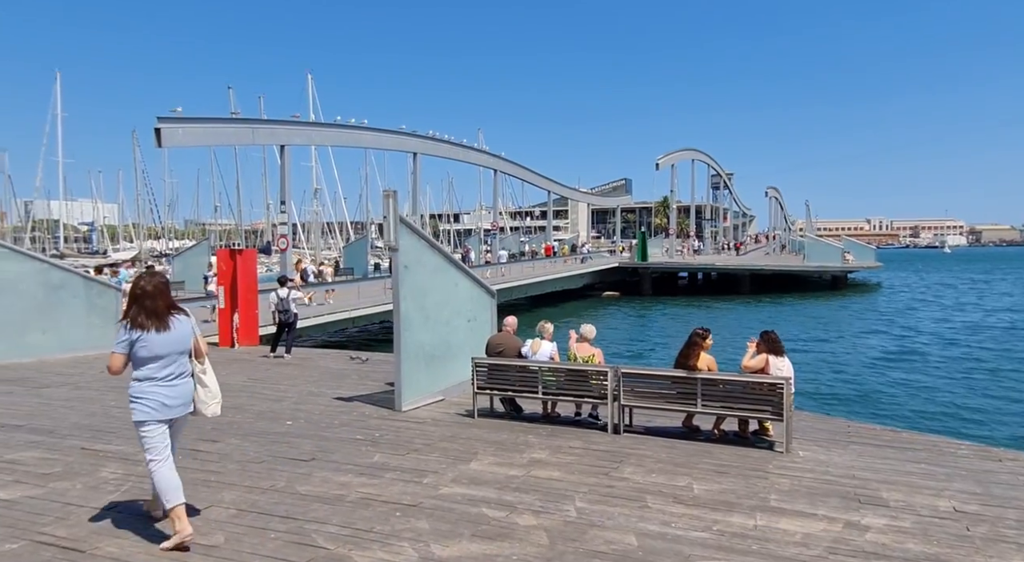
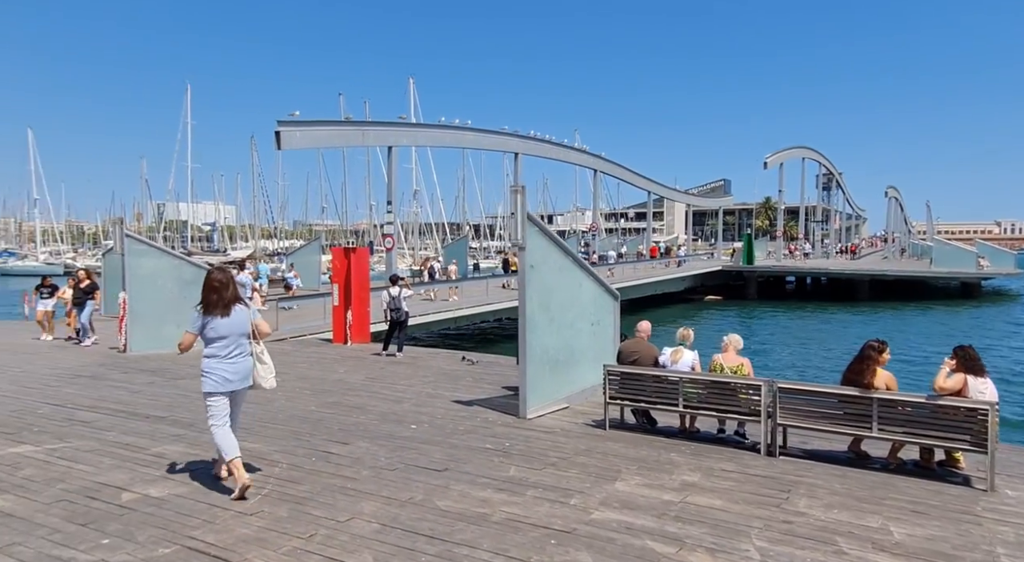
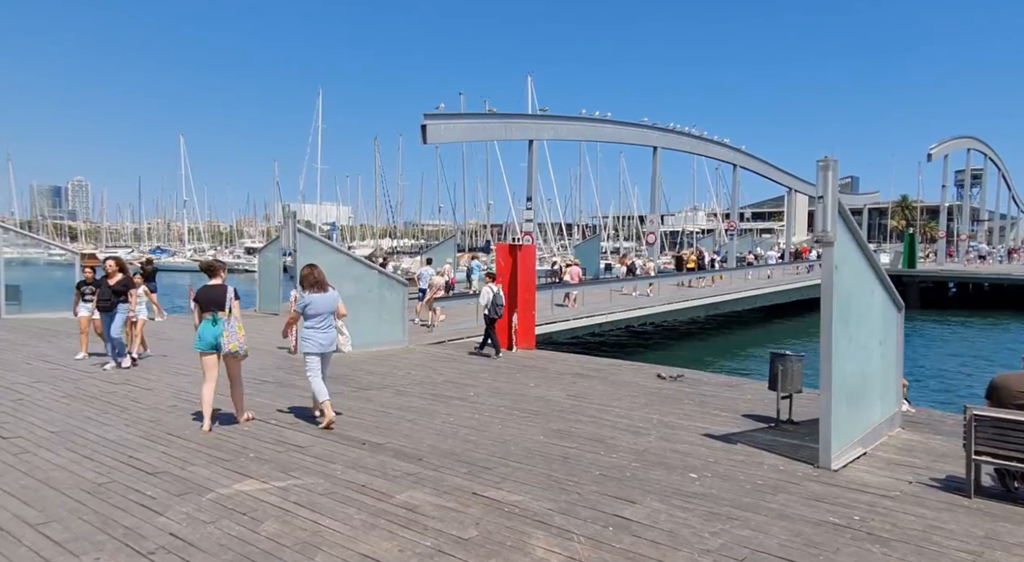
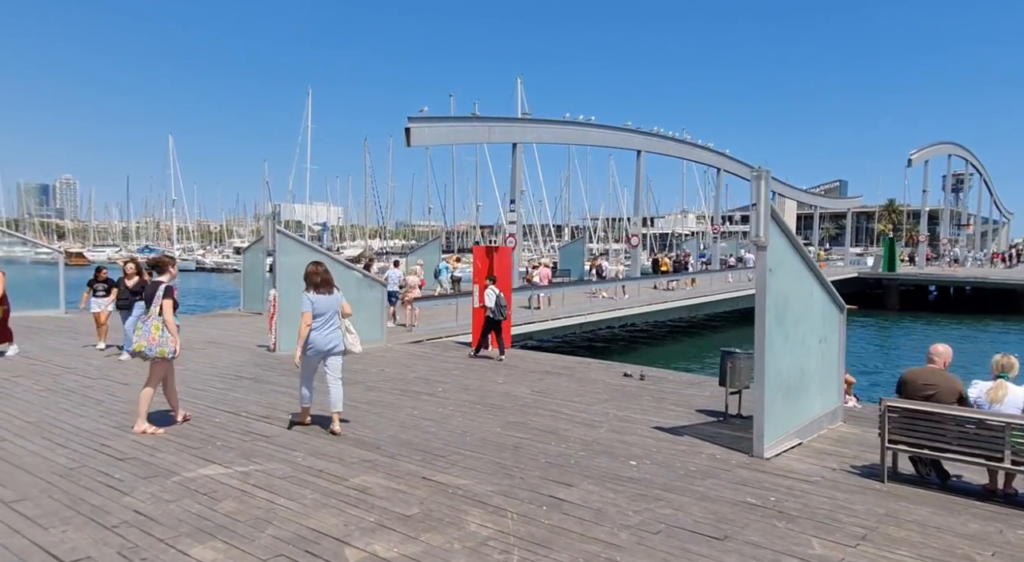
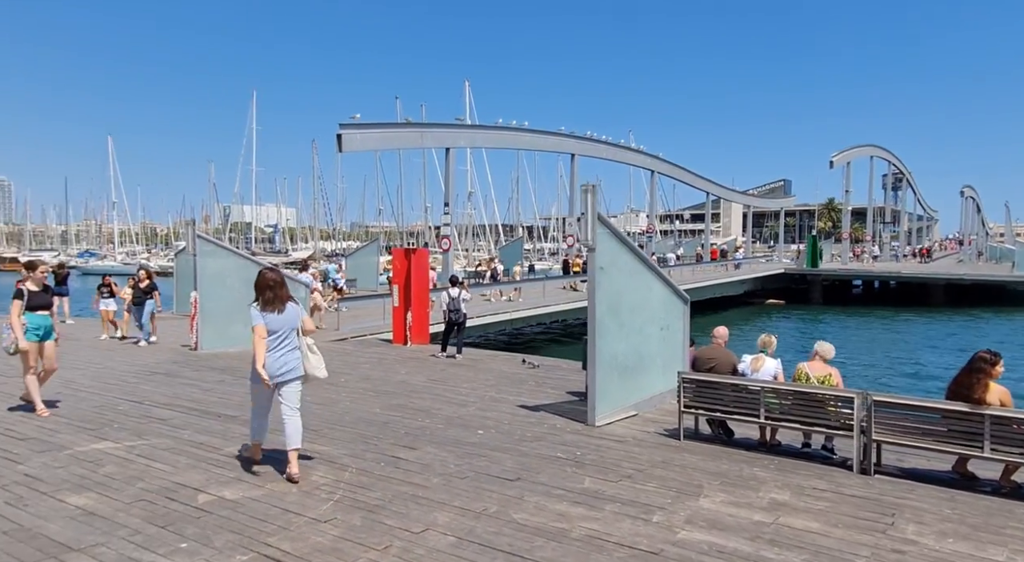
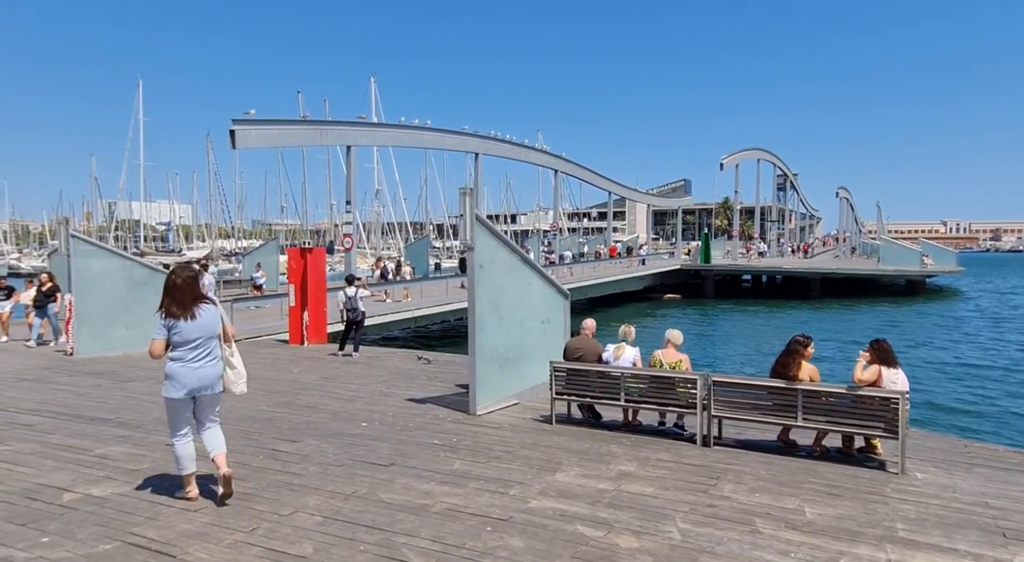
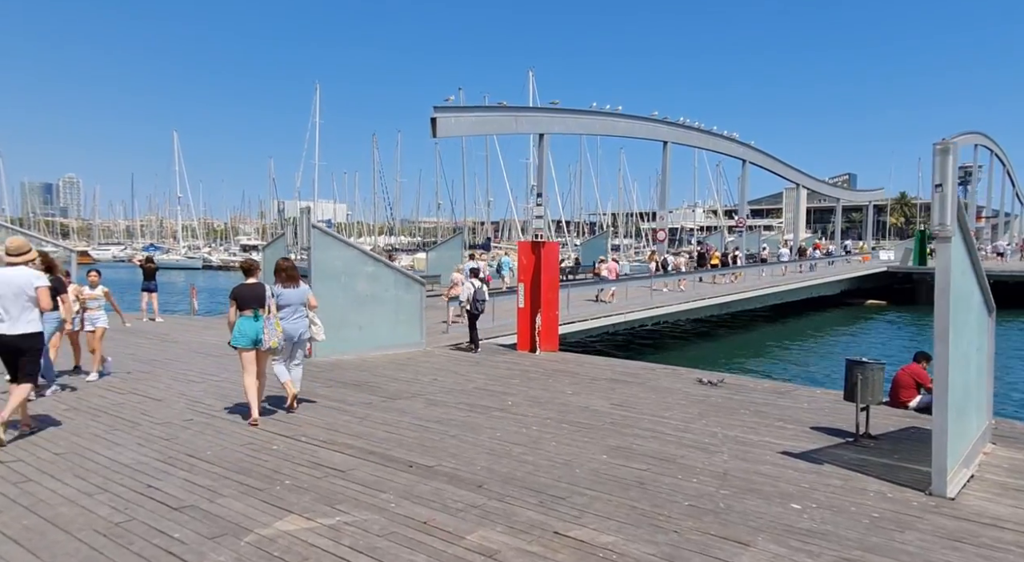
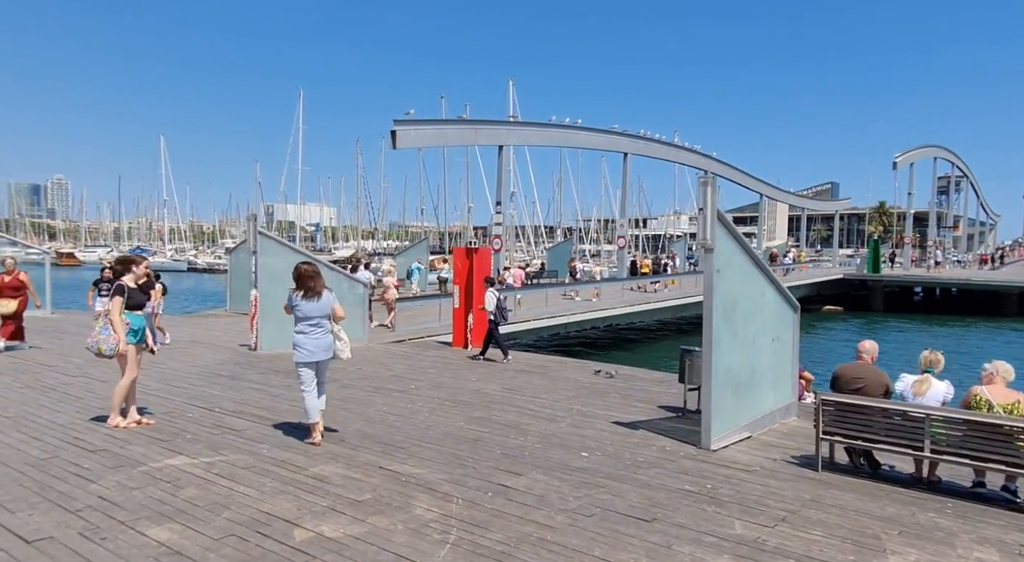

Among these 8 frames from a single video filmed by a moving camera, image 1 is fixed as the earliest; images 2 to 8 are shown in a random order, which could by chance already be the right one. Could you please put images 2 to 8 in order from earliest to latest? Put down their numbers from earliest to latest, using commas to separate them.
6, 2, 5, 8, 4, 3, 7
